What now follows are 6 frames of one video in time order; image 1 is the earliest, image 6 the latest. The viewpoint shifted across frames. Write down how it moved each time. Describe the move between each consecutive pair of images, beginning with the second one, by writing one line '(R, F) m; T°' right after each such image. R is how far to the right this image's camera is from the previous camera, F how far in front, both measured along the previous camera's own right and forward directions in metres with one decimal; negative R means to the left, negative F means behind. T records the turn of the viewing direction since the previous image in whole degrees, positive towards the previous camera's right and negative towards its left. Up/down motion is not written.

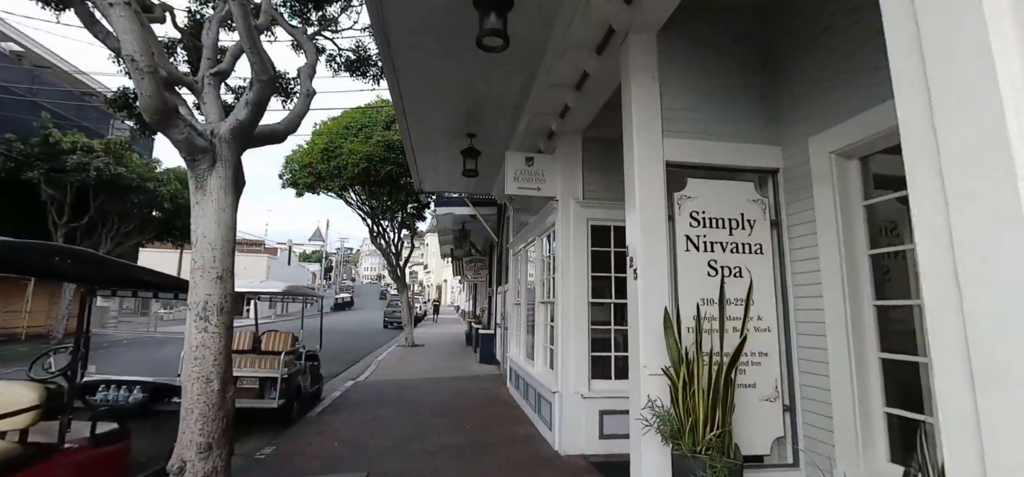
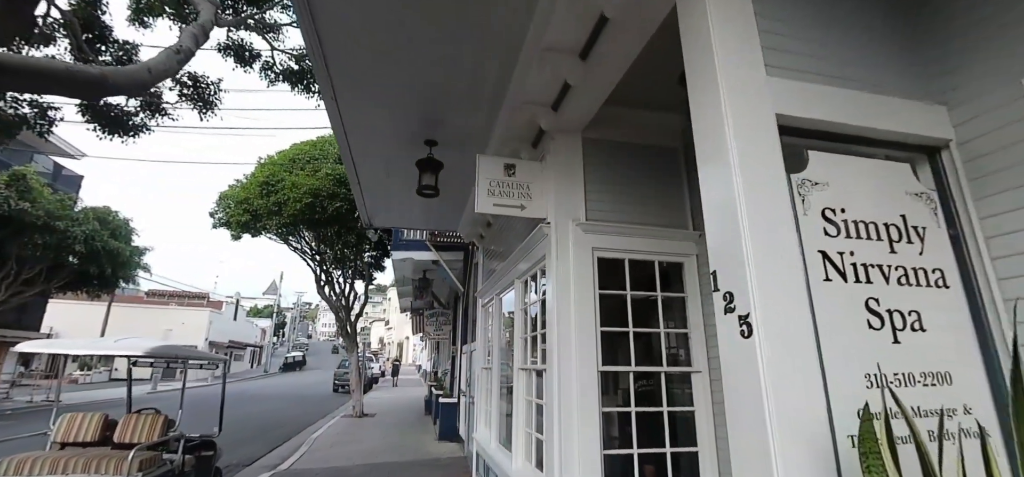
(0.0, +1.4) m; +4°
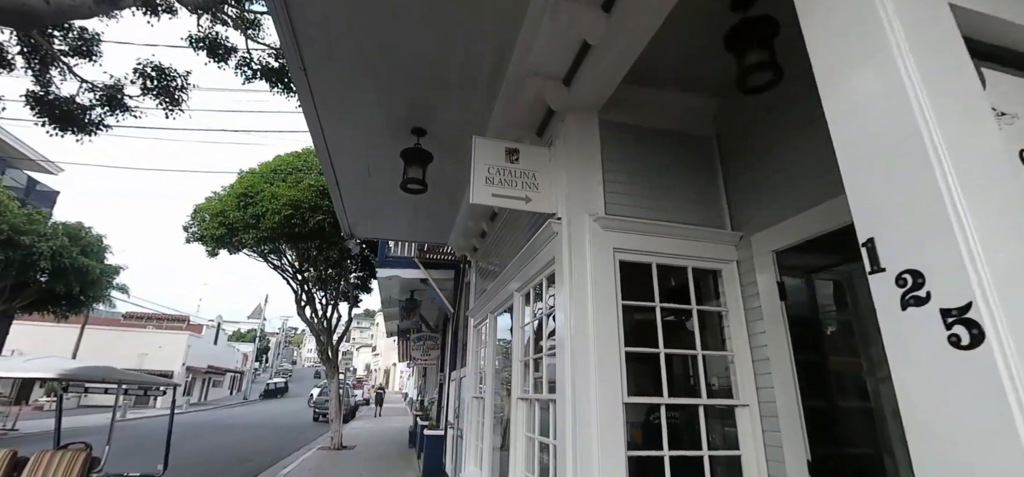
(-0.1, +0.6) m; +1°
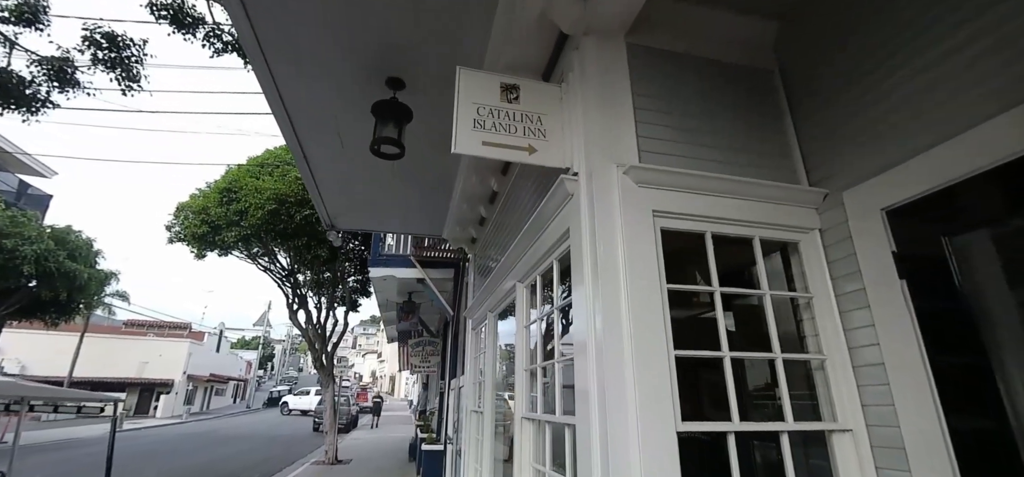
(0.0, +0.7) m; -1°
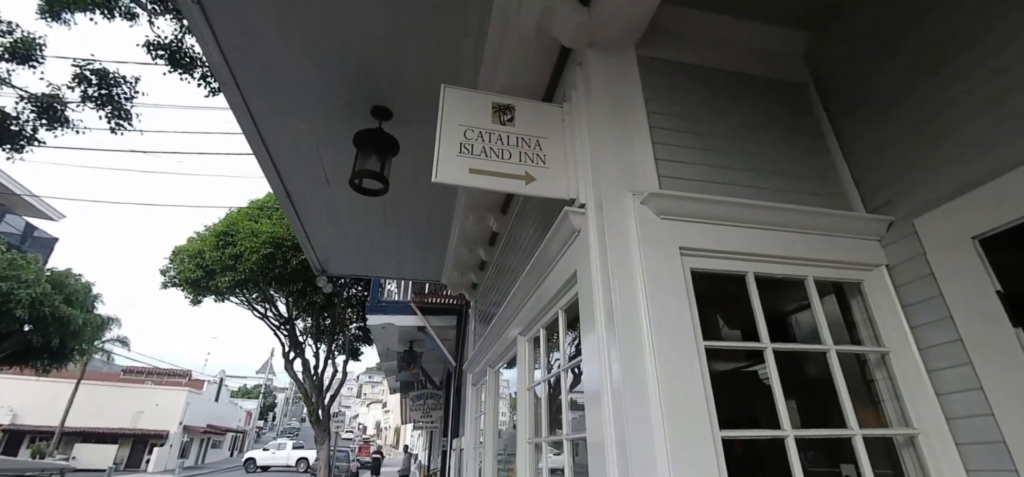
(+0.1, +0.4) m; -1°
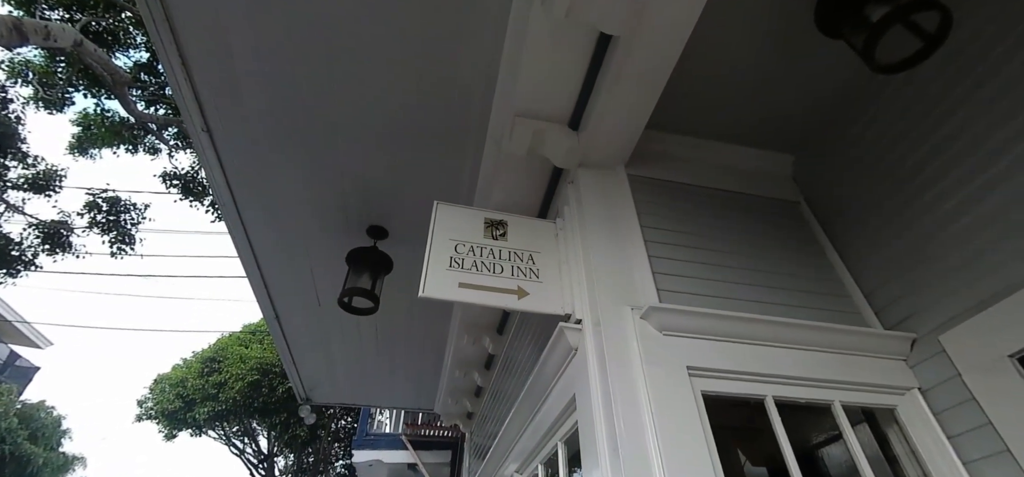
(0.0, +0.1) m; 0°
